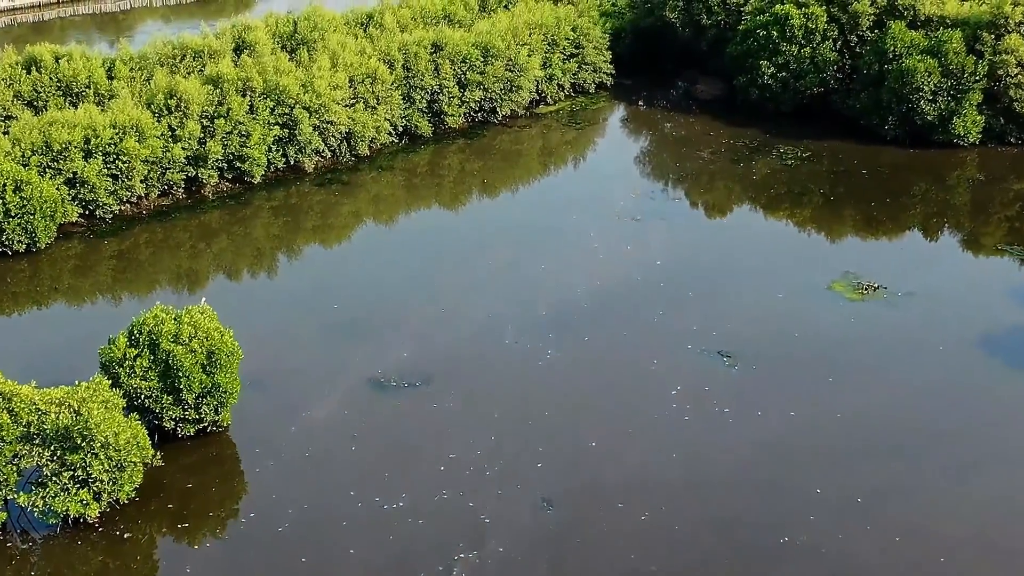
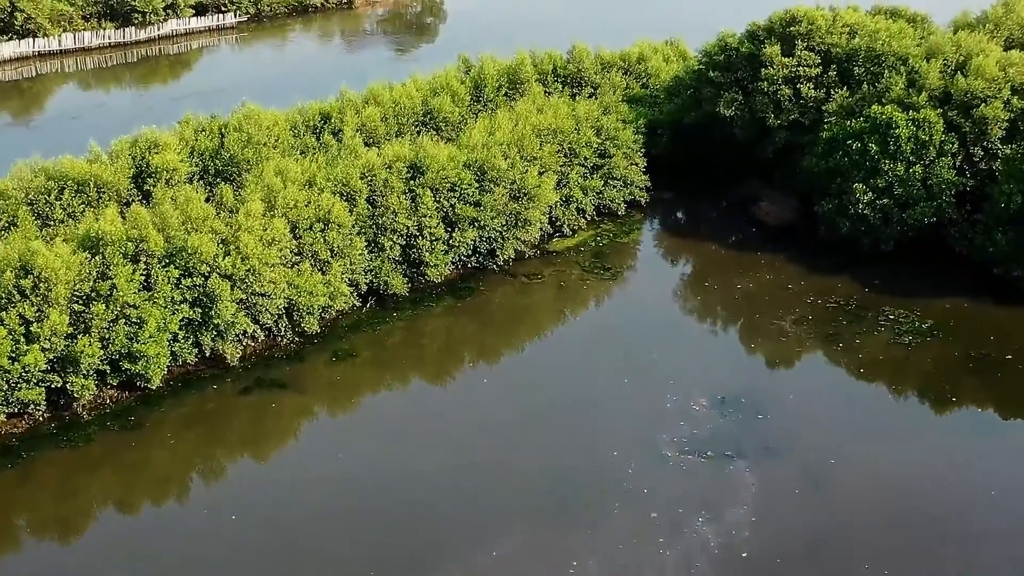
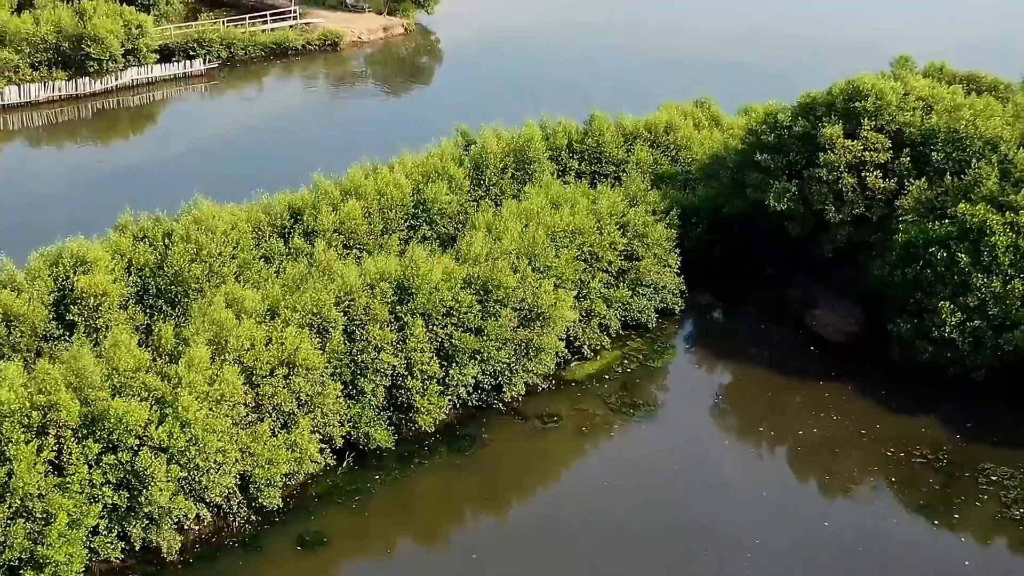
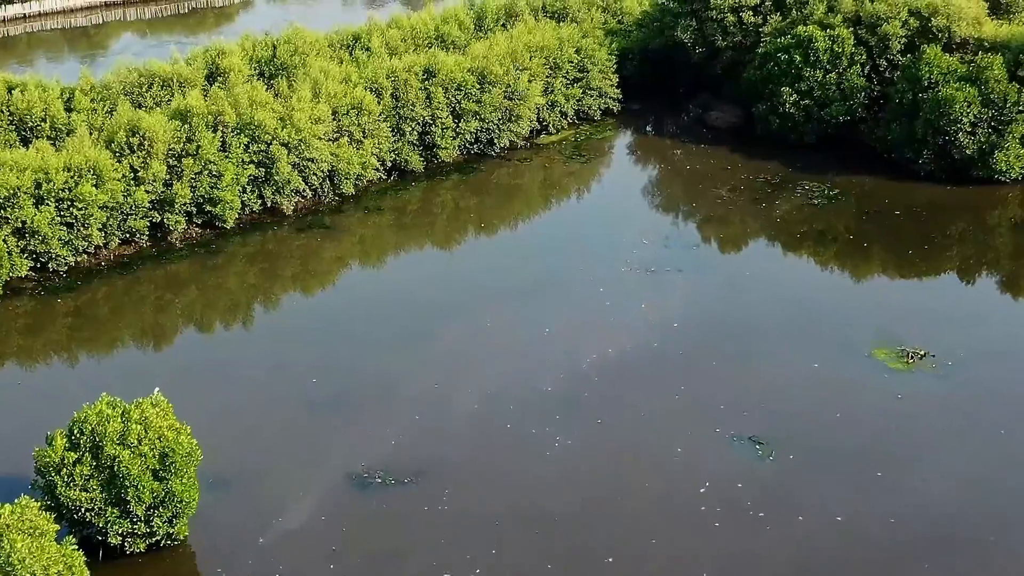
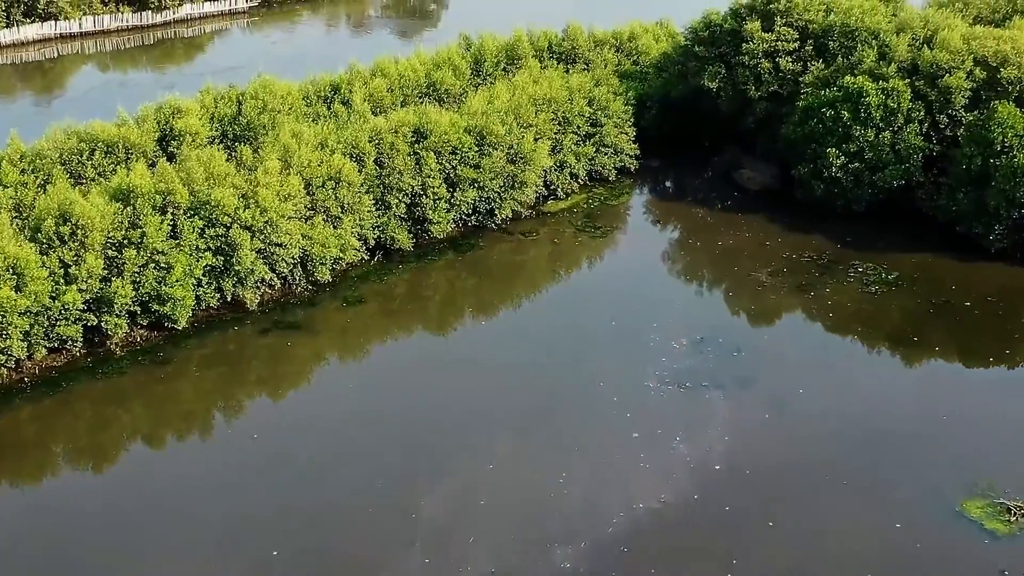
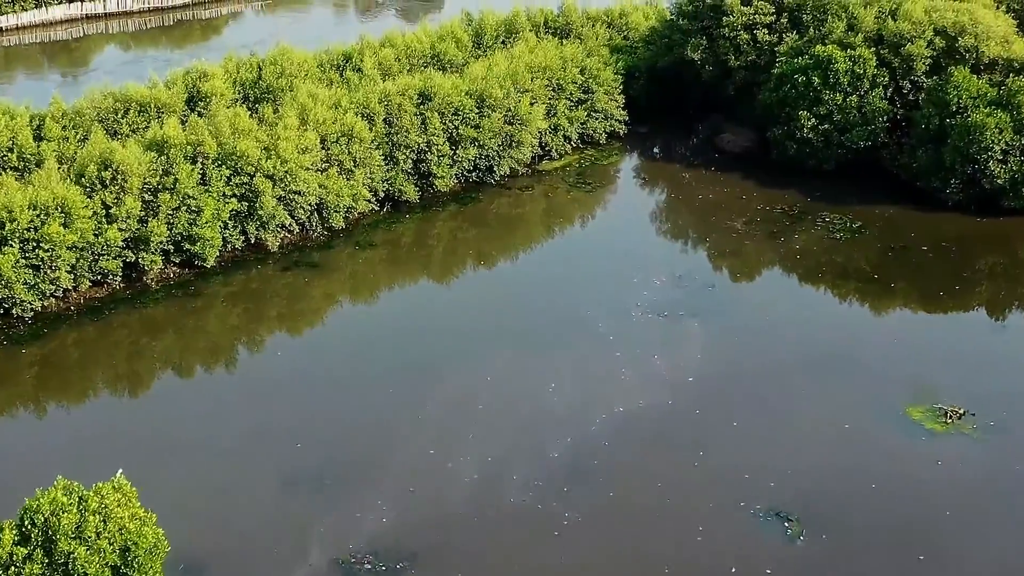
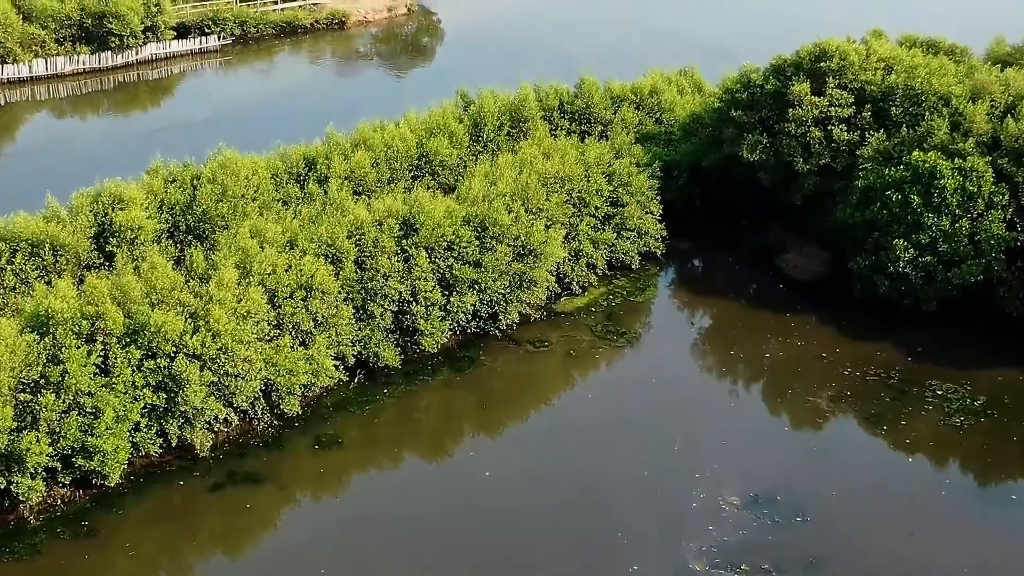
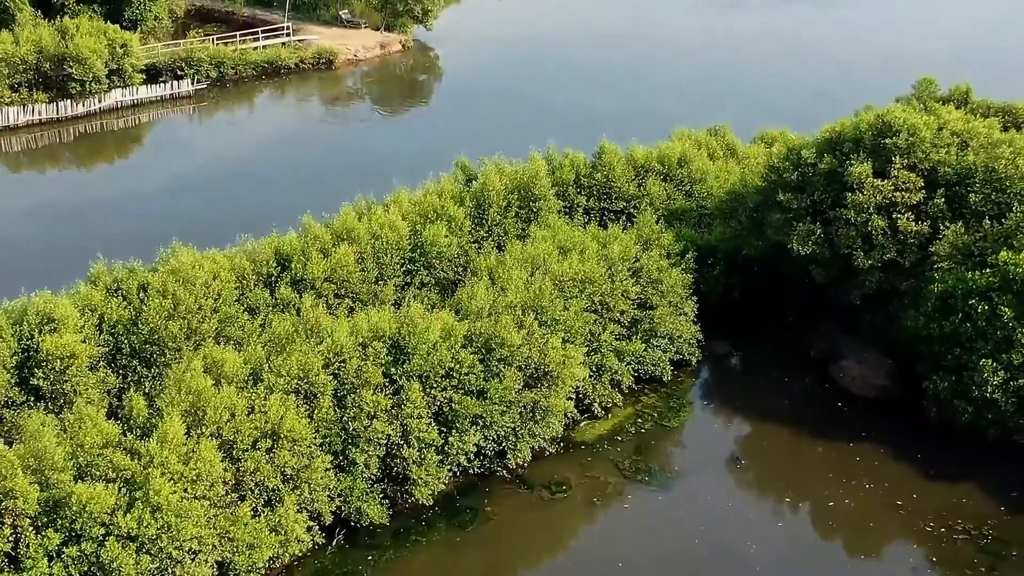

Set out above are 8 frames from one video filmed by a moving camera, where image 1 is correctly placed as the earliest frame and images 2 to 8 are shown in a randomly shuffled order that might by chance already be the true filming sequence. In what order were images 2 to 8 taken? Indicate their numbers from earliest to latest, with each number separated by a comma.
4, 6, 5, 2, 7, 3, 8
